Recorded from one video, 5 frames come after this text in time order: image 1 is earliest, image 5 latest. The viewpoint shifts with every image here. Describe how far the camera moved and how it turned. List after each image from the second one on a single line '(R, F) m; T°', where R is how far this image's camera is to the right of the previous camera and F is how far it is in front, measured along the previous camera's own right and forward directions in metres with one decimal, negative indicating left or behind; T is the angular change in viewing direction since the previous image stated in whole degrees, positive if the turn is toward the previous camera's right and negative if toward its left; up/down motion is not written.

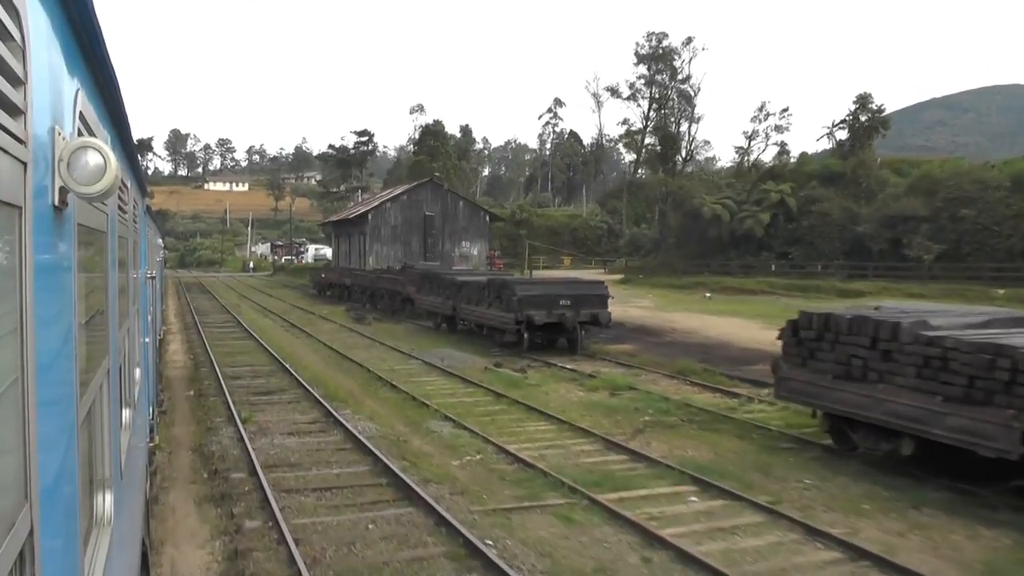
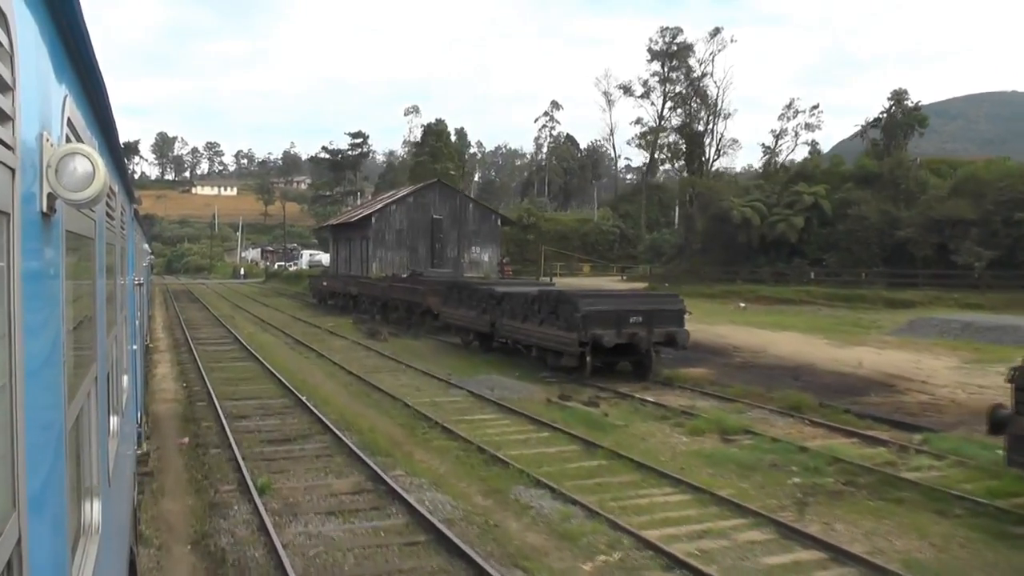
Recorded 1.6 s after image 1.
(-1.0, +3.0) m; +1°
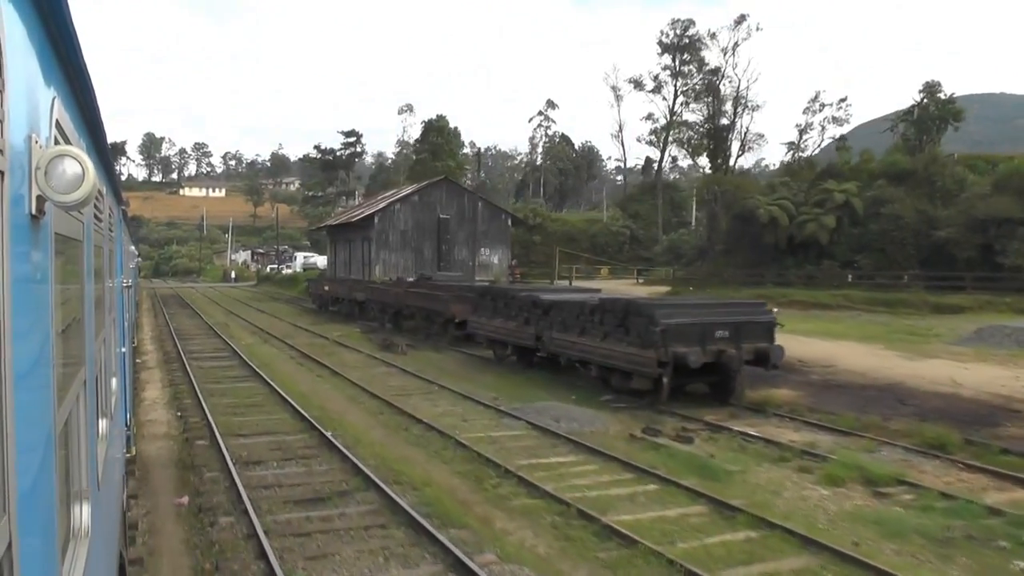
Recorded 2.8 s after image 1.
(-0.8, +2.4) m; +1°
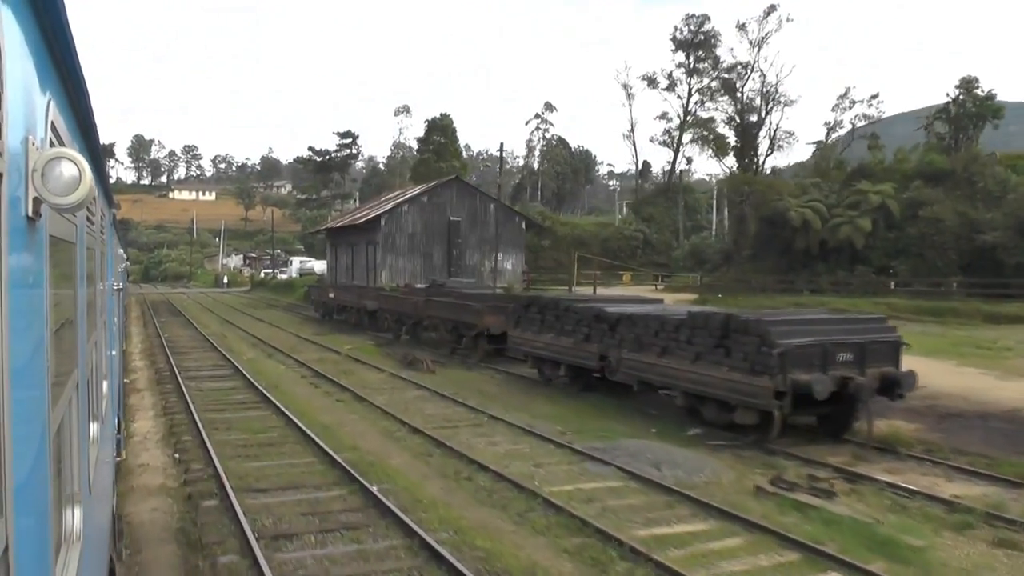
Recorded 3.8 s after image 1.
(-0.8, +2.3) m; +1°
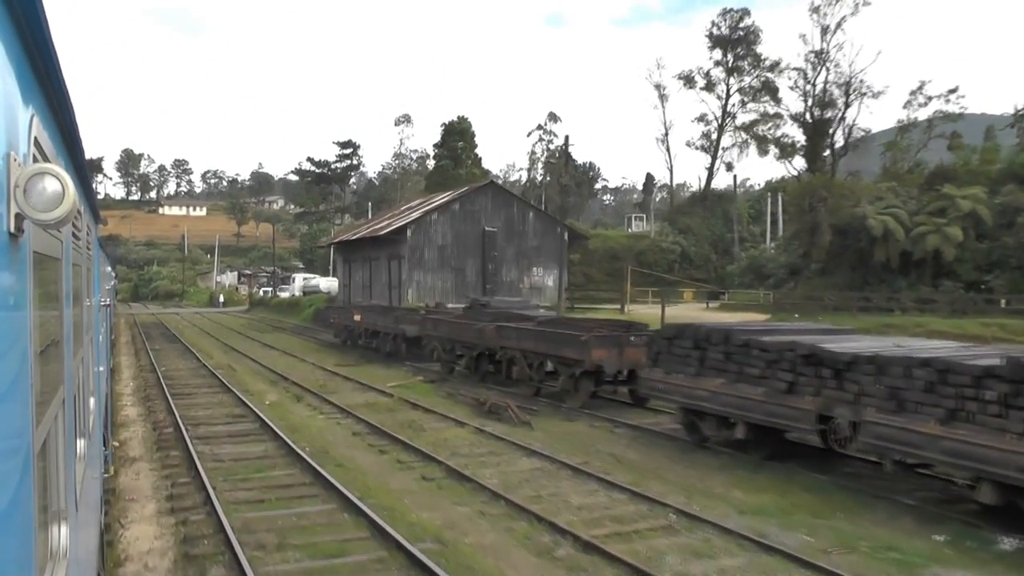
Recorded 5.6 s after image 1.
(-1.5, +4.1) m; +1°
